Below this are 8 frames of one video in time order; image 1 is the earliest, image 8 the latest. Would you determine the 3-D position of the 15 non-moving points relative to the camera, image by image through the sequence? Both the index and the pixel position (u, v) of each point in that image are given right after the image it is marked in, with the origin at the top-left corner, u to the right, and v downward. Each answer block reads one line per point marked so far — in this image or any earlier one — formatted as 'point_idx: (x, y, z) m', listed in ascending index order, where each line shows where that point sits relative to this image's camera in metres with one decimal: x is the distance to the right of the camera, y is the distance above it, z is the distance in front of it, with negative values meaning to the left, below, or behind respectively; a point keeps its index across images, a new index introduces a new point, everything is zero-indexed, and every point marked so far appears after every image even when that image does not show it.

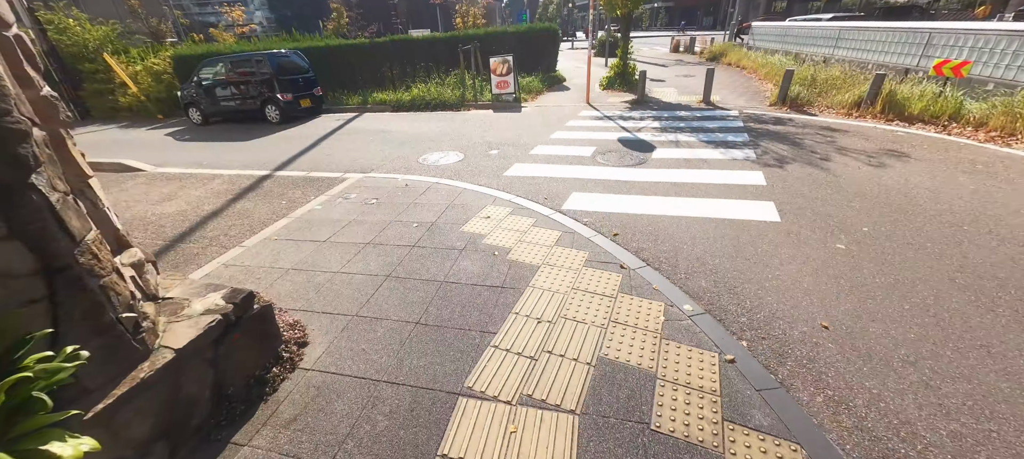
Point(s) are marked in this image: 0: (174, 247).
0: (-3.8, -0.2, +4.0) m
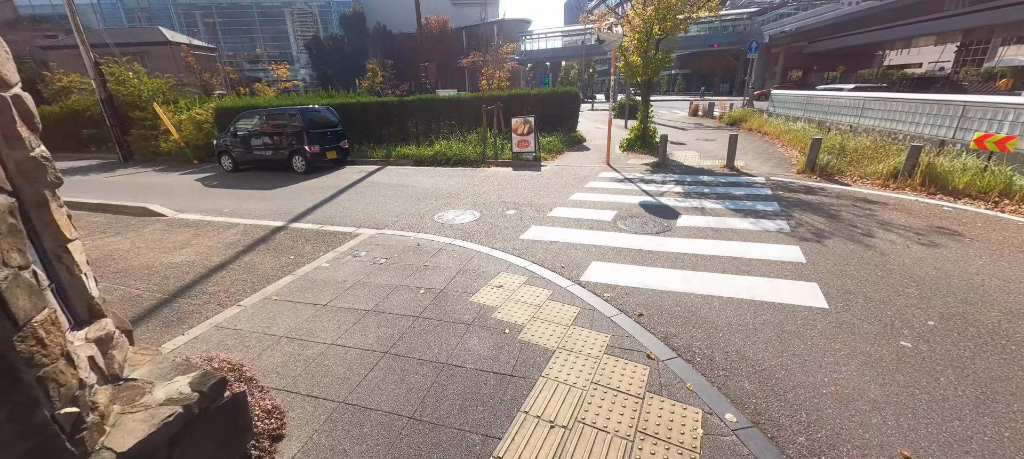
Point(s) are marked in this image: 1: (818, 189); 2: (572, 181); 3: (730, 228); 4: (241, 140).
0: (-3.6, -0.8, +3.8) m
1: (+5.8, +0.8, +6.9) m
2: (+1.3, +1.1, +7.9) m
3: (+3.2, 0.0, +5.2) m
4: (-7.8, +2.5, +10.3) m
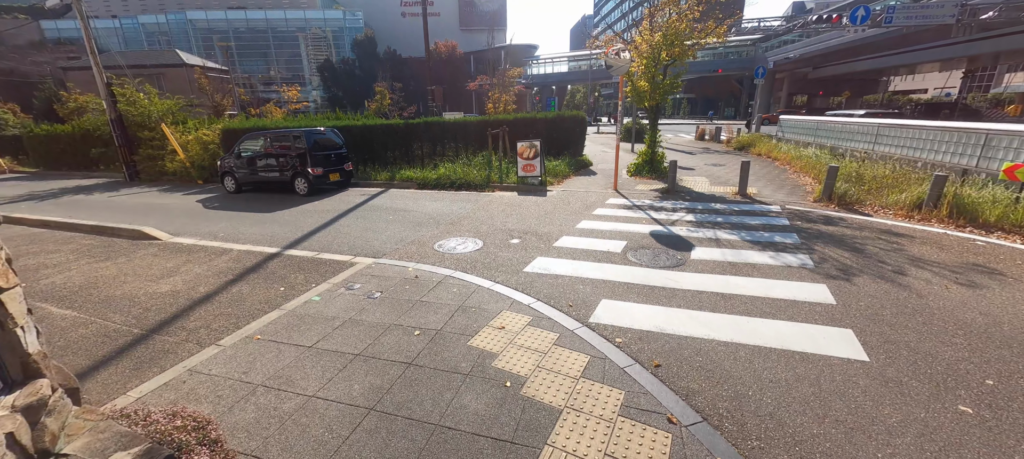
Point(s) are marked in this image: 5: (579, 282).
0: (-3.6, -1.1, +3.5) m
1: (+5.9, +0.2, +6.5) m
2: (+1.4, +0.5, +7.7) m
3: (+3.2, -0.4, +4.9) m
4: (-7.6, +1.9, +10.2) m
5: (+0.8, -0.6, +4.4) m
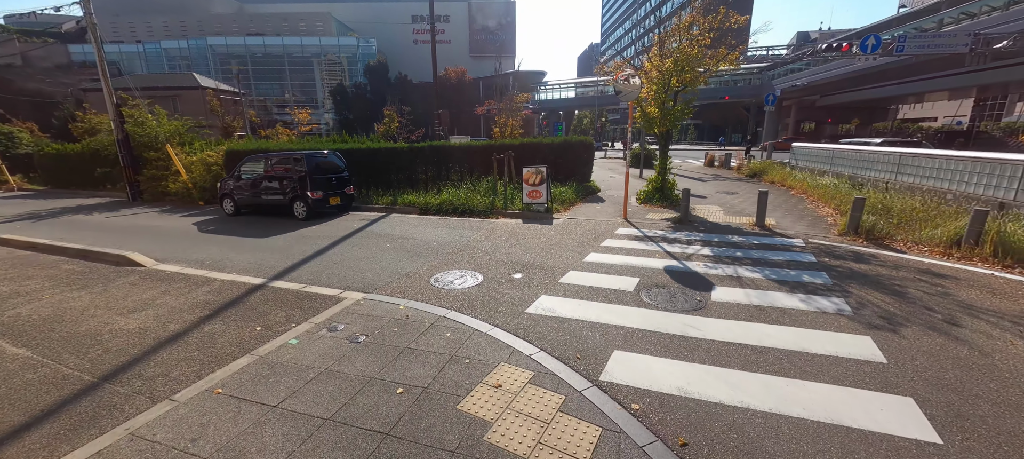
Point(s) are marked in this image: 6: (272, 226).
0: (-3.6, -1.4, +3.1) m
1: (+6.0, -0.4, +6.0) m
2: (+1.5, -0.2, +7.3) m
3: (+3.2, -0.9, +4.4) m
4: (-7.5, +1.2, +10.0) m
5: (+0.8, -1.1, +3.9) m
6: (-6.2, +0.1, +9.3) m
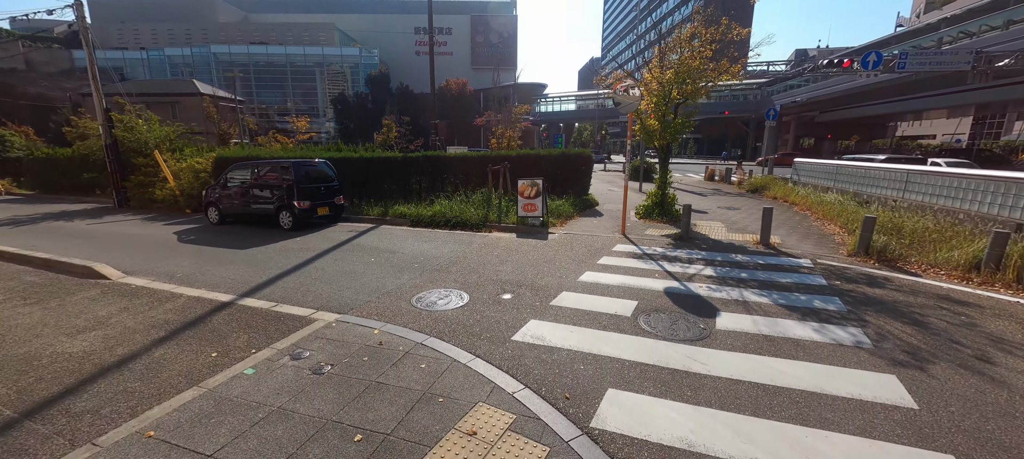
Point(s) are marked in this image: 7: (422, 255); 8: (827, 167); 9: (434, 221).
0: (-3.8, -1.5, +2.7) m
1: (+5.8, -0.8, +5.6) m
2: (+1.3, -0.5, +6.9) m
3: (+3.1, -1.2, +4.0) m
4: (-7.6, +1.0, +9.7) m
5: (+0.7, -1.3, +3.5) m
6: (-6.4, -0.2, +8.9) m
7: (-1.8, -0.5, +7.0) m
8: (+12.1, +2.4, +13.7) m
9: (-2.1, +0.2, +9.4) m
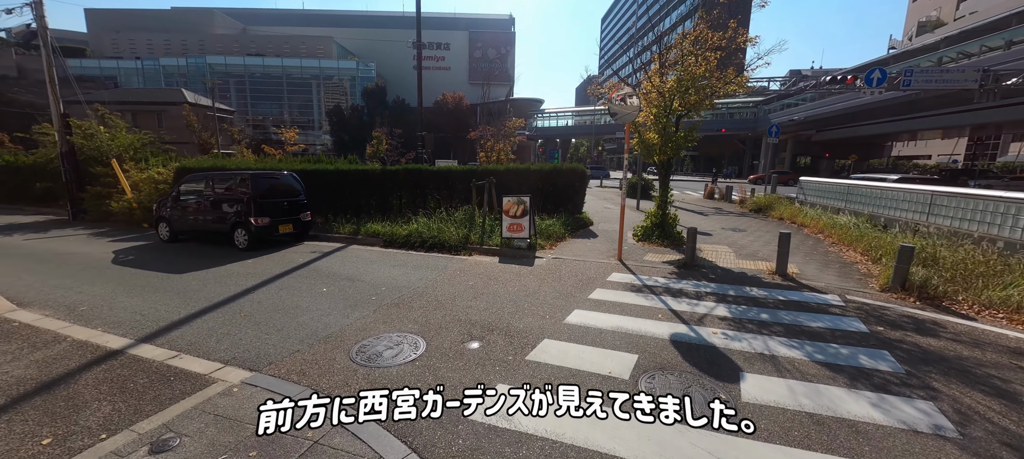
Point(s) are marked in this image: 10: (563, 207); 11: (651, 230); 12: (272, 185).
0: (-4.2, -1.7, +1.6) m
1: (+5.5, -1.2, +4.7) m
2: (+1.0, -0.9, +5.9) m
3: (+2.7, -1.5, +3.0) m
4: (-8.0, +0.5, +8.7) m
5: (+0.3, -1.6, +2.5) m
6: (-6.8, -0.6, +7.9) m
7: (-2.1, -0.9, +6.0) m
8: (+11.7, +1.6, +12.9) m
9: (-2.4, -0.3, +8.4) m
10: (+1.6, +0.7, +11.2) m
11: (+3.5, 0.0, +9.0) m
12: (-5.7, +1.1, +8.5) m
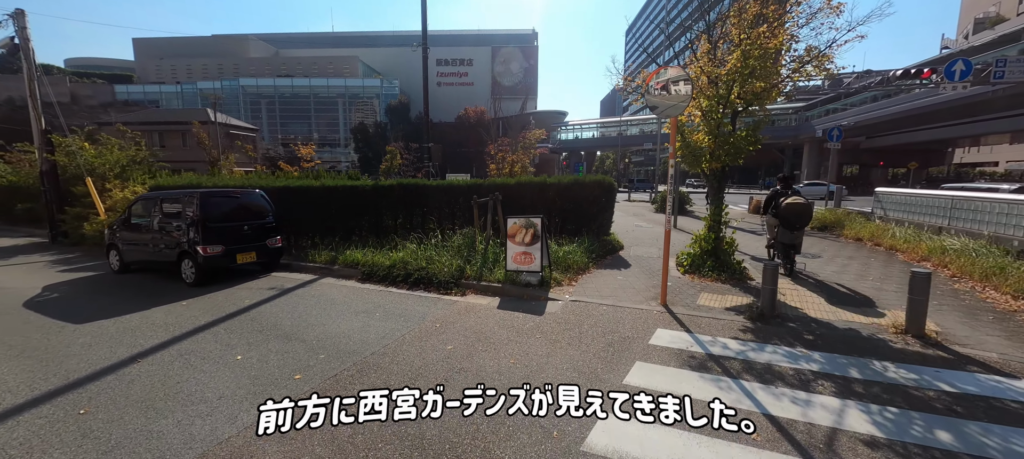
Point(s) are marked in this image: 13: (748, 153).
0: (-4.5, -2.0, 0.0) m
1: (+5.3, -1.6, +2.4) m
2: (+0.9, -1.4, +3.9) m
3: (+2.5, -1.9, +0.9) m
4: (-7.8, -0.1, +7.4) m
5: (0.0, -1.9, +0.6) m
6: (-6.7, -1.1, +6.5) m
7: (-2.2, -1.4, +4.2) m
8: (+12.1, +0.9, +10.3) m
9: (-2.3, -0.8, +6.7) m
10: (+1.9, +0.1, +9.2) m
11: (+3.7, -0.6, +6.9) m
12: (-5.6, +0.5, +7.1) m
13: (+4.1, +1.3, +6.2) m
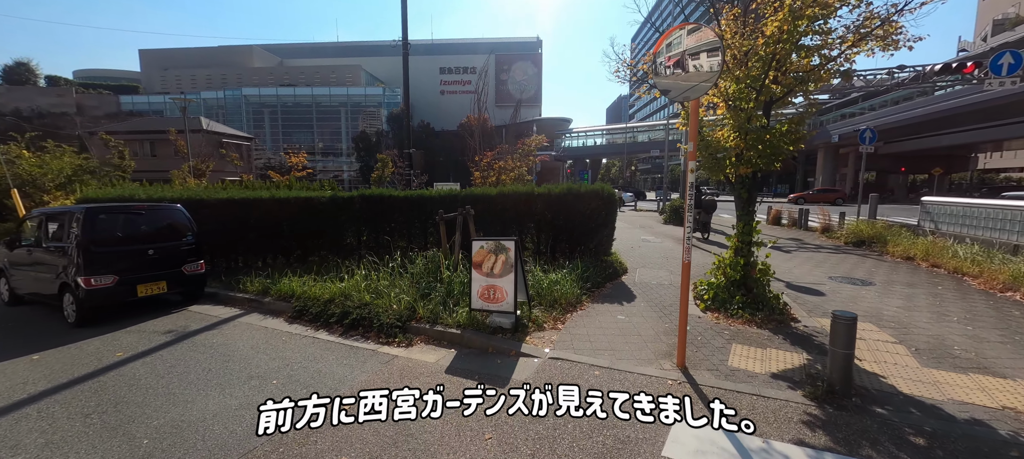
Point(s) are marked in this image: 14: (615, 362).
0: (-5.1, -2.3, -1.4) m
1: (+4.8, -1.9, +0.7) m
2: (+0.4, -1.7, +2.4) m
3: (+1.9, -2.1, -0.7) m
4: (-8.3, -0.5, +6.0) m
5: (-0.5, -2.1, -1.0) m
6: (-7.1, -1.5, +5.1) m
7: (-2.7, -1.7, +2.7) m
8: (+11.7, +0.5, +8.6) m
9: (-2.7, -1.2, +5.3) m
10: (+1.5, -0.3, +7.7) m
11: (+3.2, -0.9, +5.3) m
12: (-6.0, +0.1, +5.7) m
13: (+3.6, +1.0, +4.6) m
14: (+1.1, -1.5, +3.9) m
